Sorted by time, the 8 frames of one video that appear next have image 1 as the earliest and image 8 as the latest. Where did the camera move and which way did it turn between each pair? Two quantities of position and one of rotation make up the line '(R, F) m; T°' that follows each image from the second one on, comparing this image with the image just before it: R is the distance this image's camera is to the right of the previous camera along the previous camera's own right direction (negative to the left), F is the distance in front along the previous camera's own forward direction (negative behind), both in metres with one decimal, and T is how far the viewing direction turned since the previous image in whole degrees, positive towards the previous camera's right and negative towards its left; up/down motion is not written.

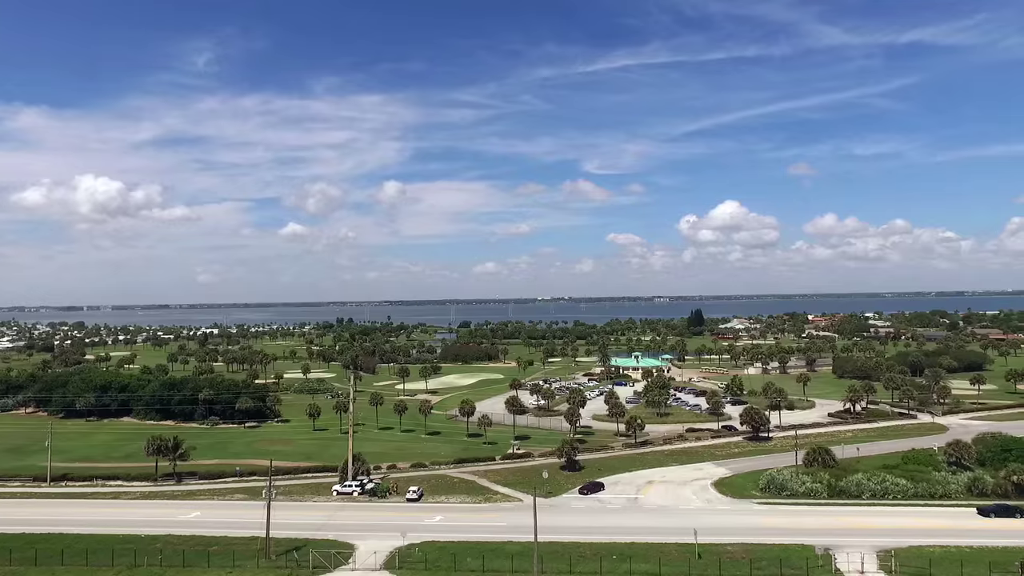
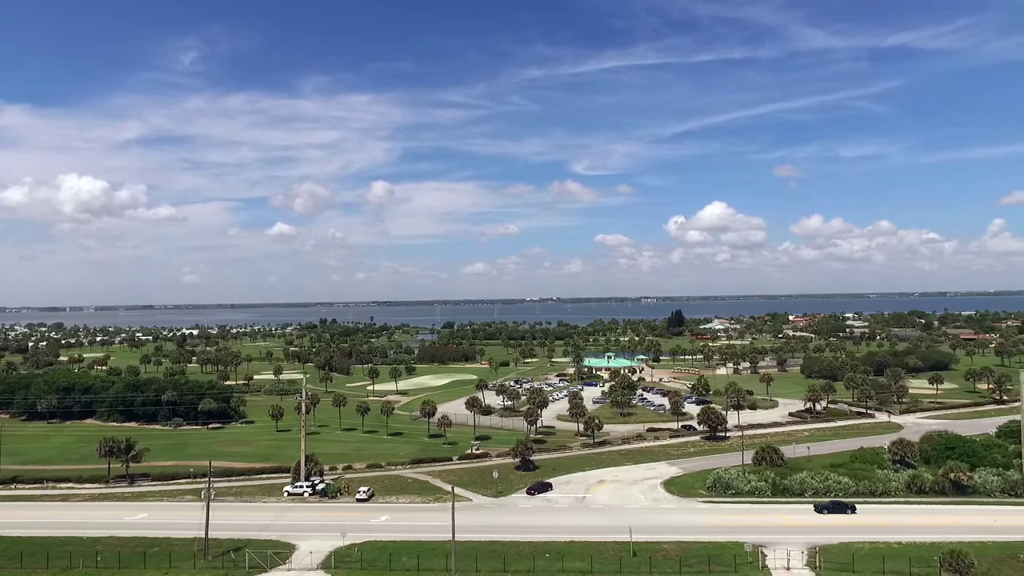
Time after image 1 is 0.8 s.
(+3.4, -0.5) m; +1°
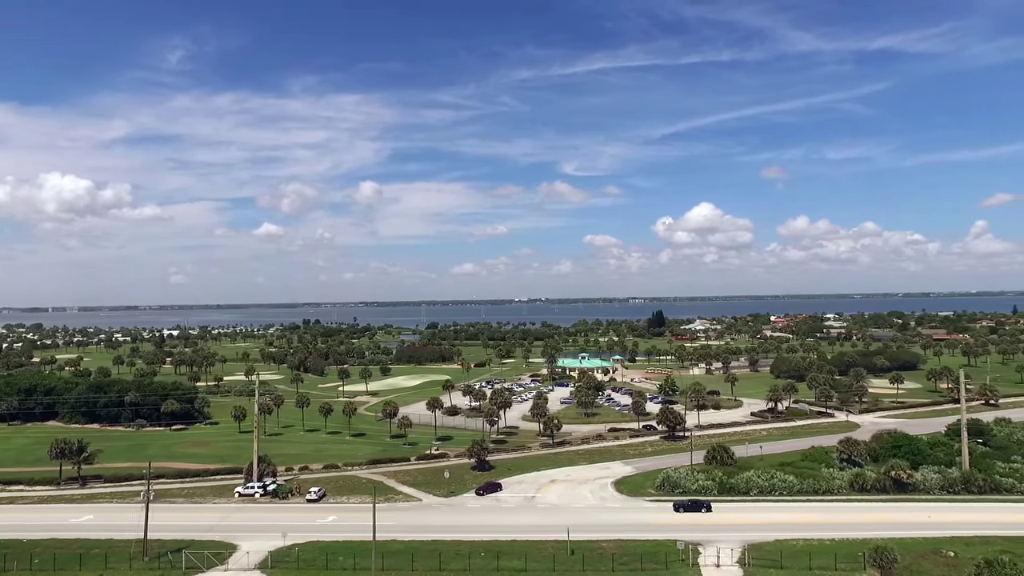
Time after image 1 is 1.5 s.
(+3.4, -0.5) m; +1°
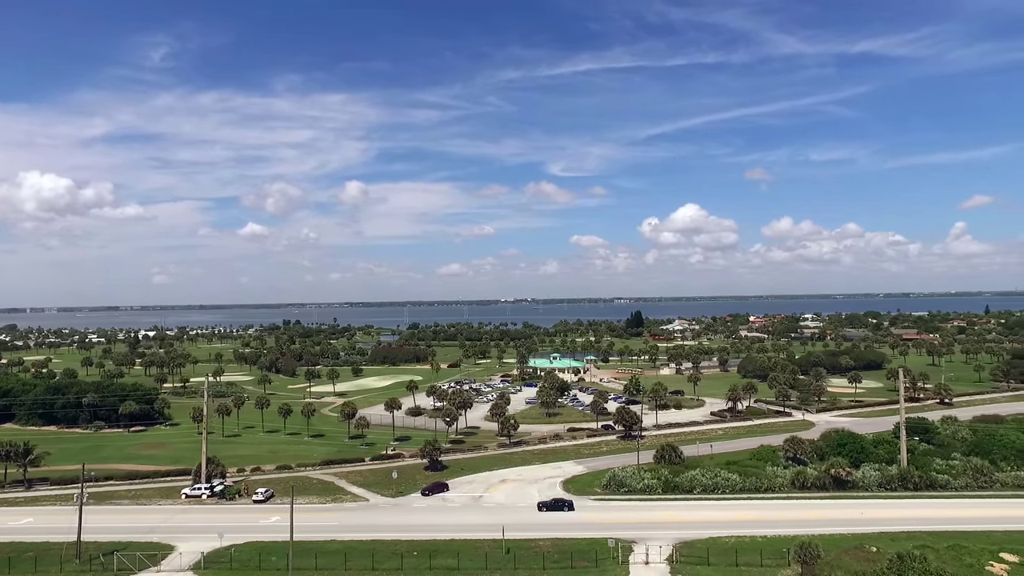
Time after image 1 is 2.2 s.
(+3.5, -0.5) m; +1°
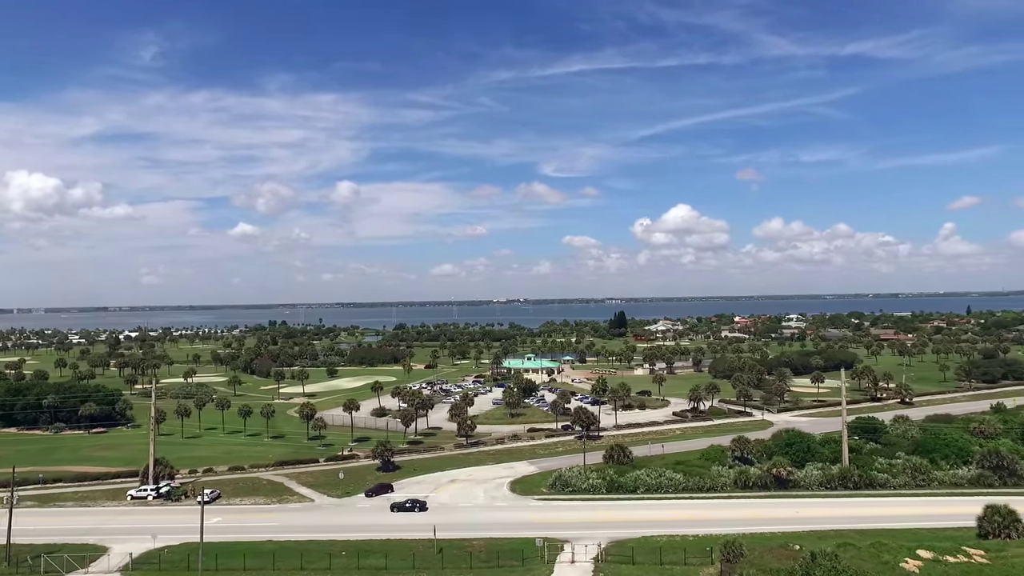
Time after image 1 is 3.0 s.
(+4.2, -0.4) m; +1°
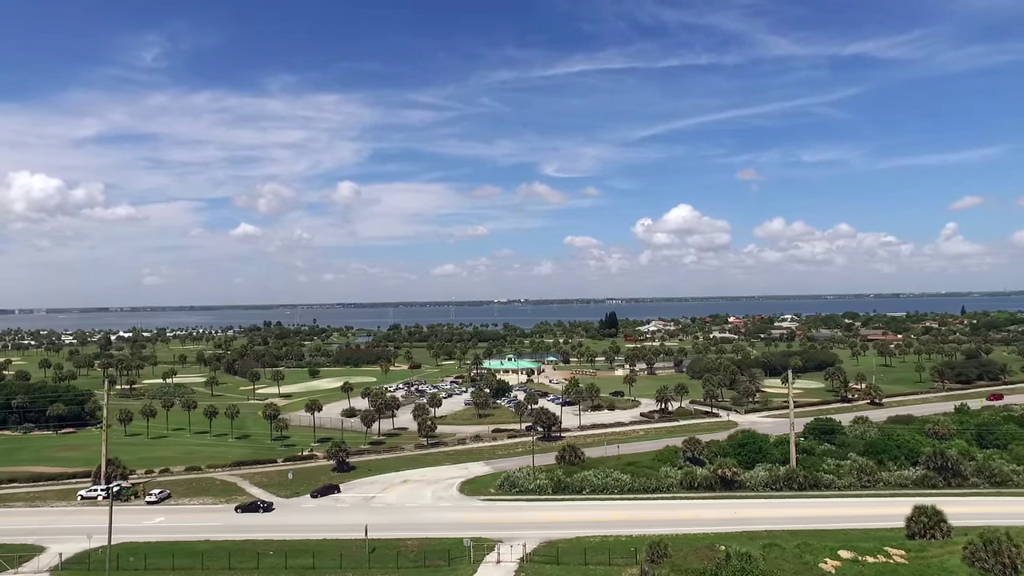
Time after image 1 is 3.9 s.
(+4.9, -0.3) m; 0°
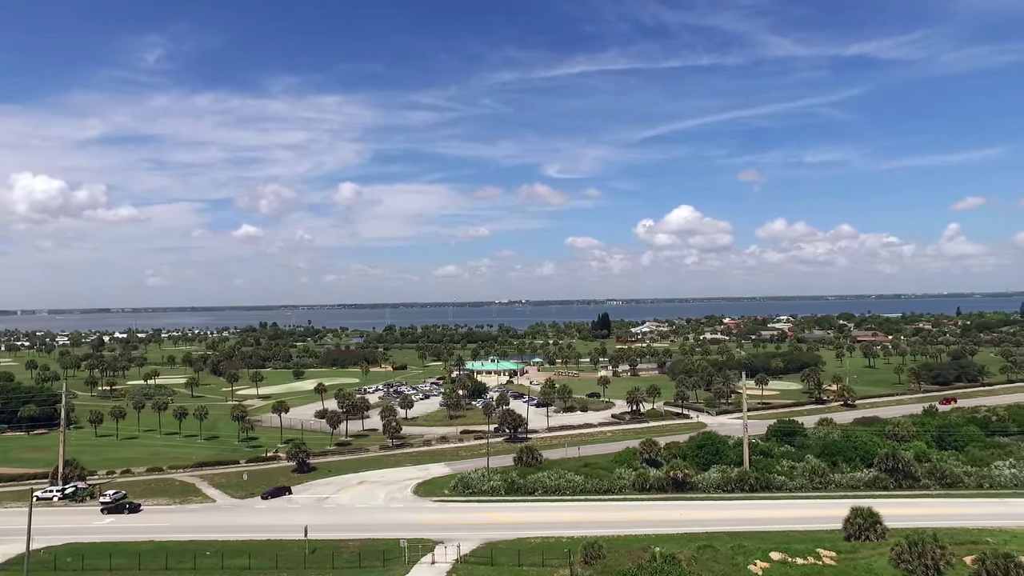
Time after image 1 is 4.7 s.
(+4.4, -0.2) m; 0°
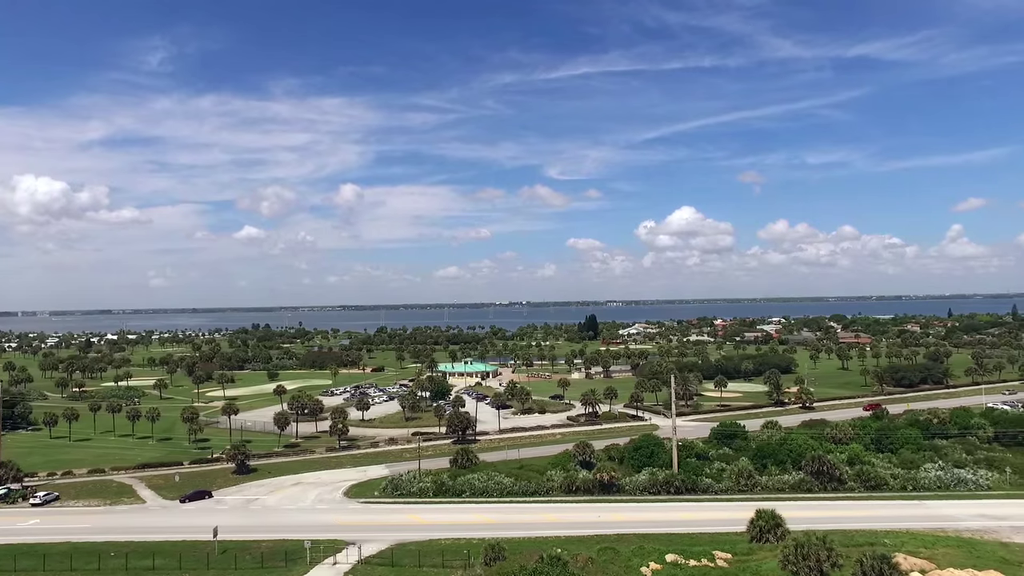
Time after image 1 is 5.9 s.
(+6.7, -0.3) m; 0°
